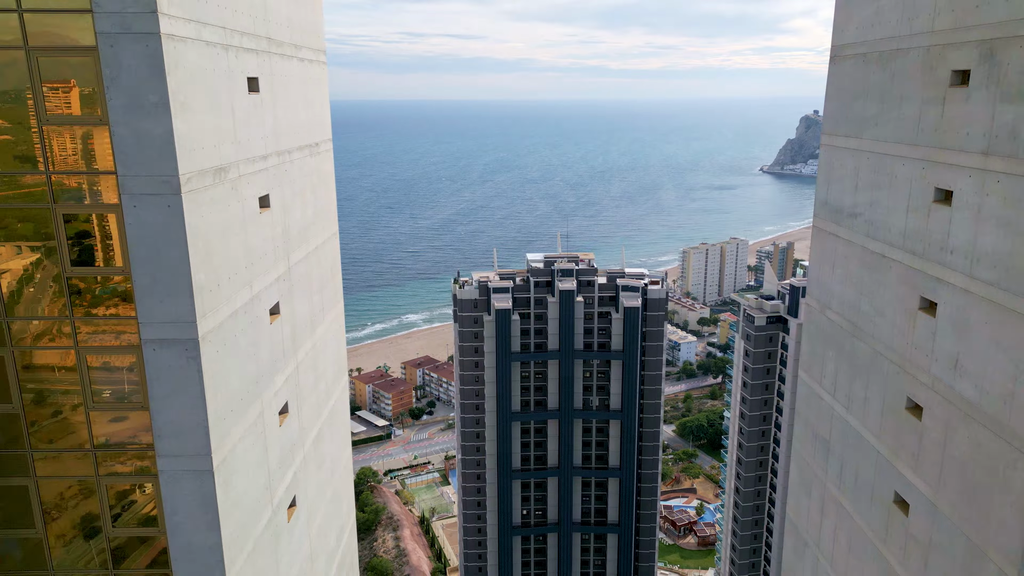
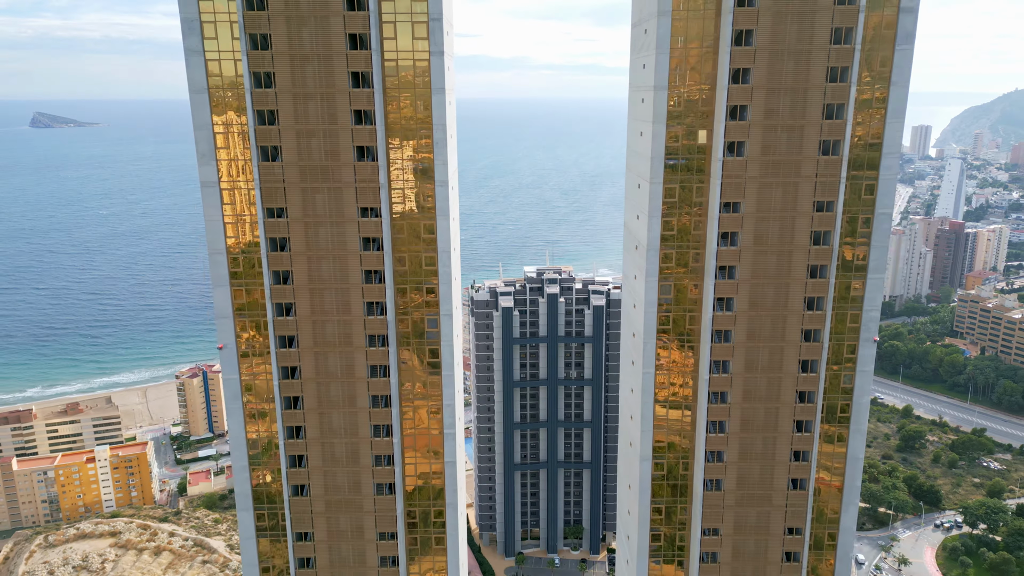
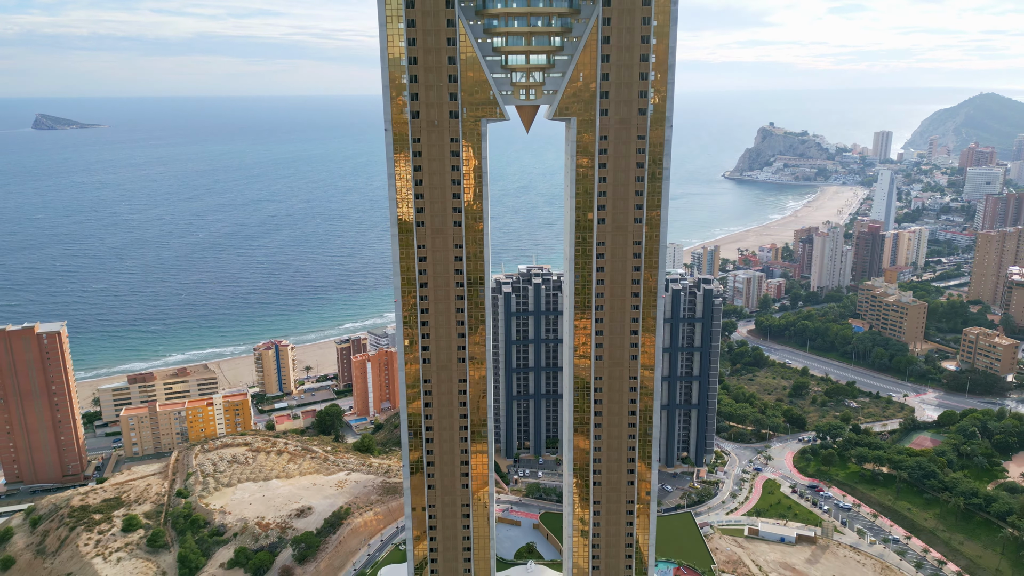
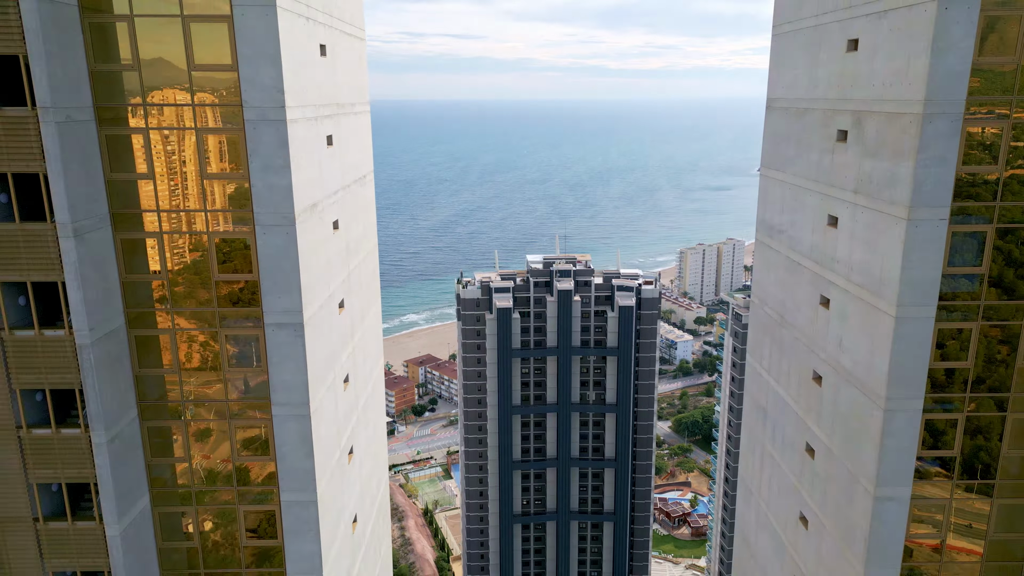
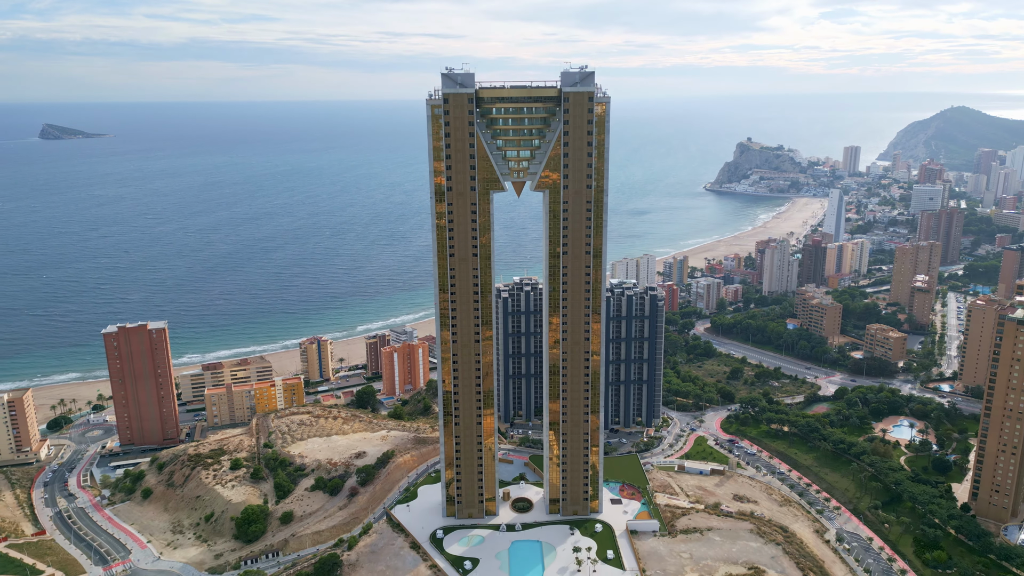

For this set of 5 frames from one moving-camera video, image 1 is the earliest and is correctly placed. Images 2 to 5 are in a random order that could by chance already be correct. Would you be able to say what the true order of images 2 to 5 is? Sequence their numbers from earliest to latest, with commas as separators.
4, 2, 3, 5
